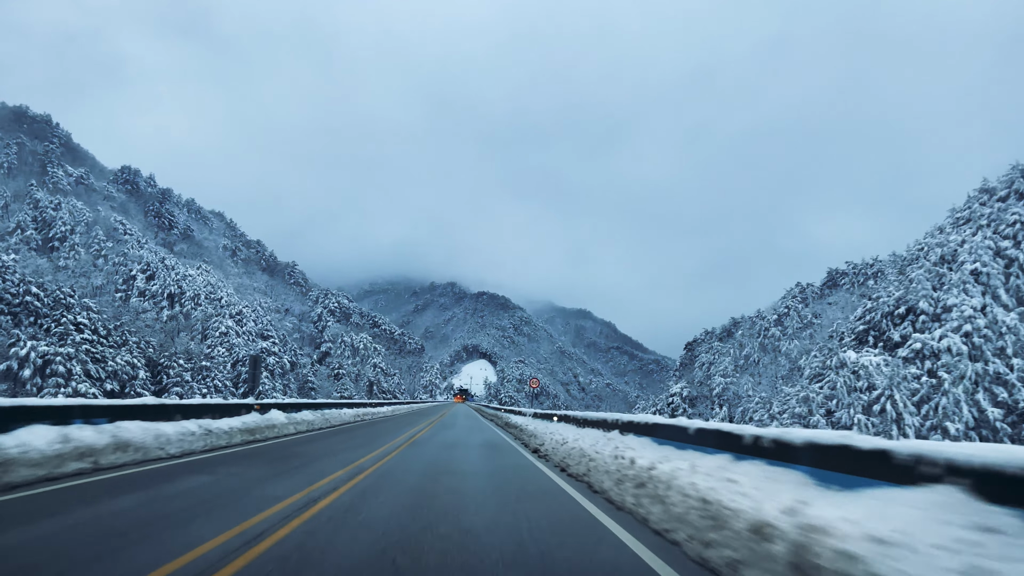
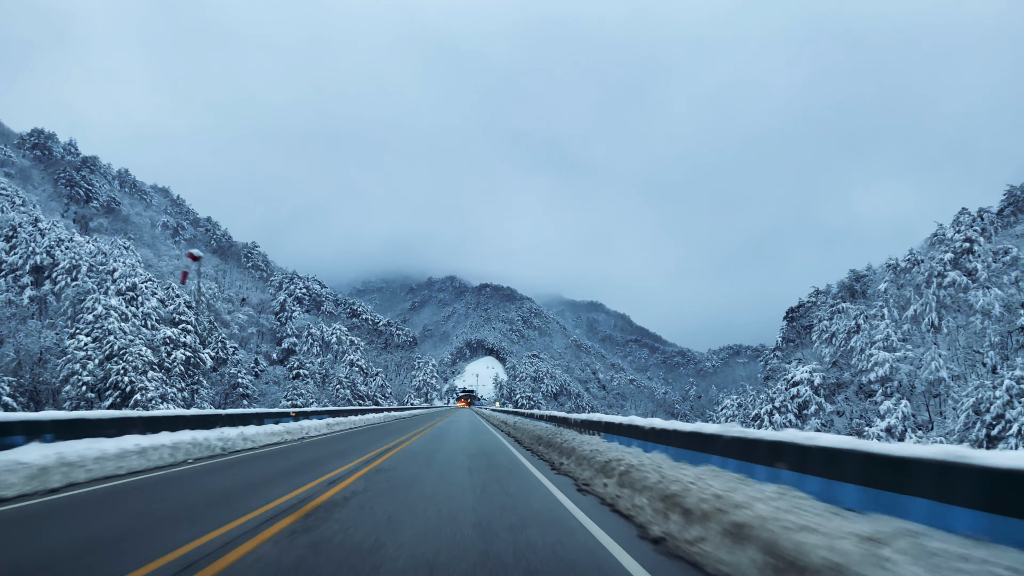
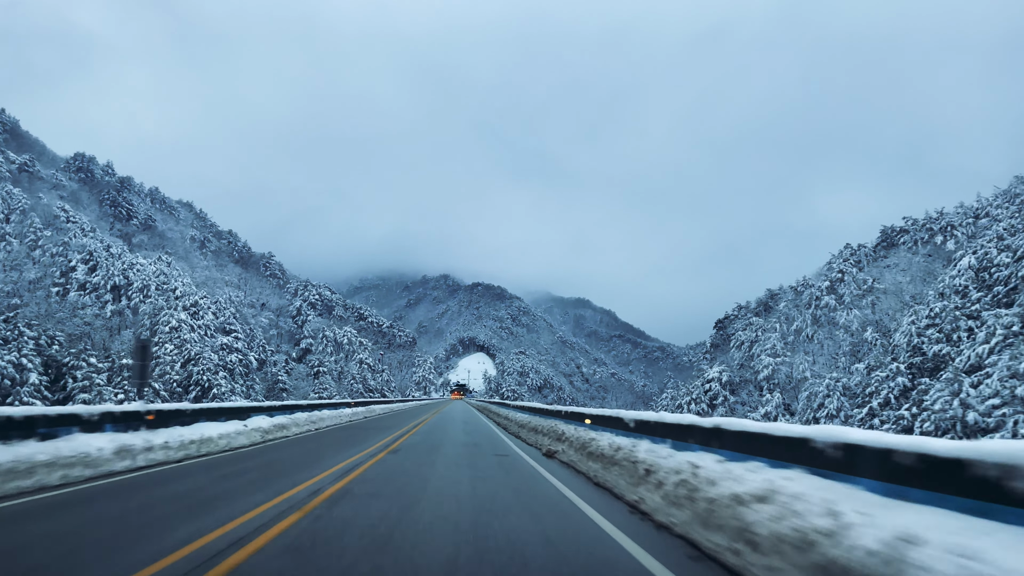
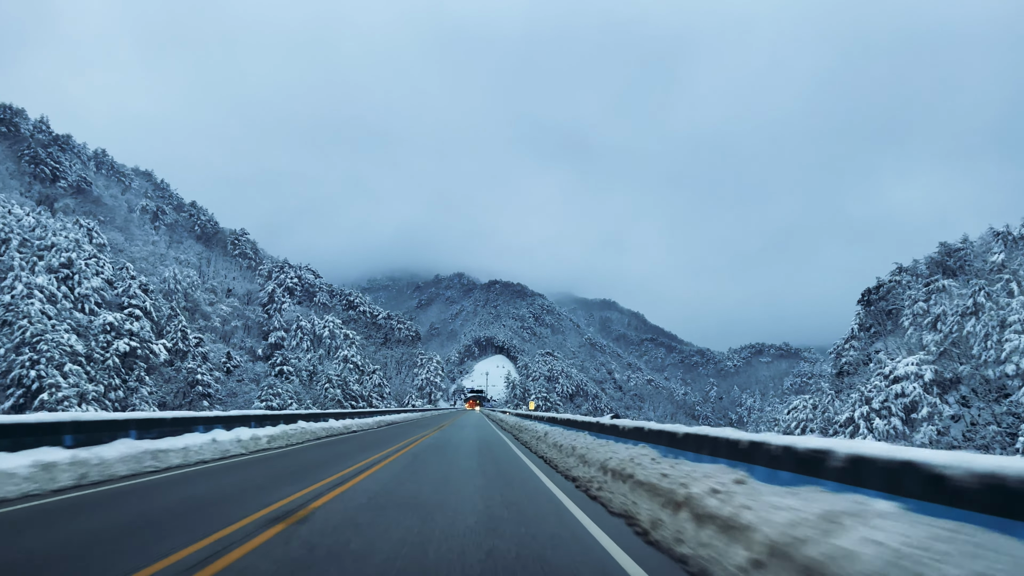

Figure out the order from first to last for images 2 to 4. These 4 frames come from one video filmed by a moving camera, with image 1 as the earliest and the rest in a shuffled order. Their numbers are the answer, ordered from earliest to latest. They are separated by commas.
3, 2, 4
